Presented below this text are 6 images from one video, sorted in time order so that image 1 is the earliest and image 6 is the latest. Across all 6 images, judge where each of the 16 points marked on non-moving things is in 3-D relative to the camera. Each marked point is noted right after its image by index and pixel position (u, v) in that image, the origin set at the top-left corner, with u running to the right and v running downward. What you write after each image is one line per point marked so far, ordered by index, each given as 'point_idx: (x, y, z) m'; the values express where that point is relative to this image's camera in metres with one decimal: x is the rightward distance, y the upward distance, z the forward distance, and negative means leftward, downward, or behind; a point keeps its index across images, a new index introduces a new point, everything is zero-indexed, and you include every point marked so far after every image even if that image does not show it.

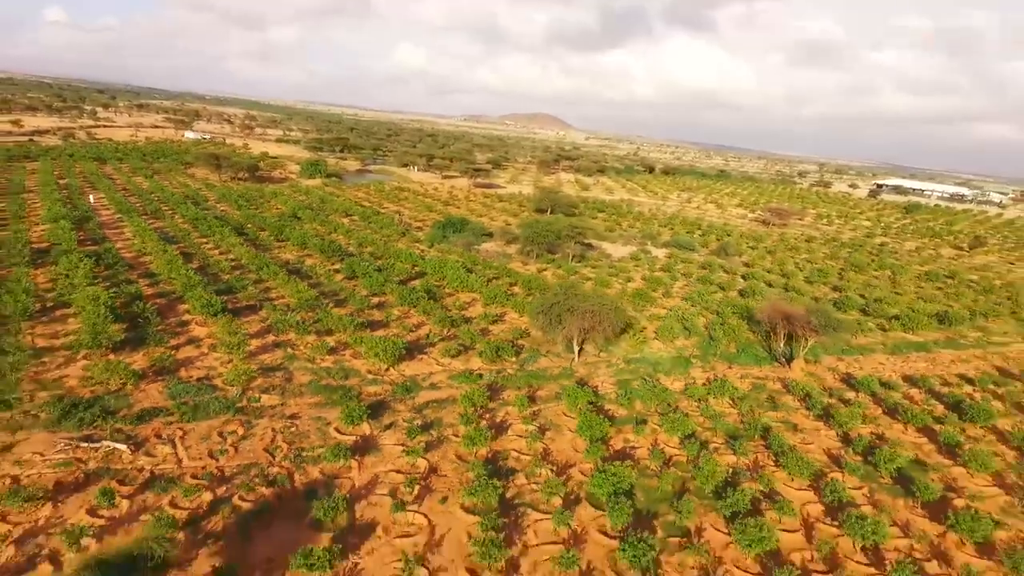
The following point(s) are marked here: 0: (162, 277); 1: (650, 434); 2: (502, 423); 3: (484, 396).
0: (-10.5, +0.3, +18.6) m
1: (+2.7, -2.9, +12.2) m
2: (-0.2, -2.6, +12.2) m
3: (-0.6, -2.2, +13.0) m
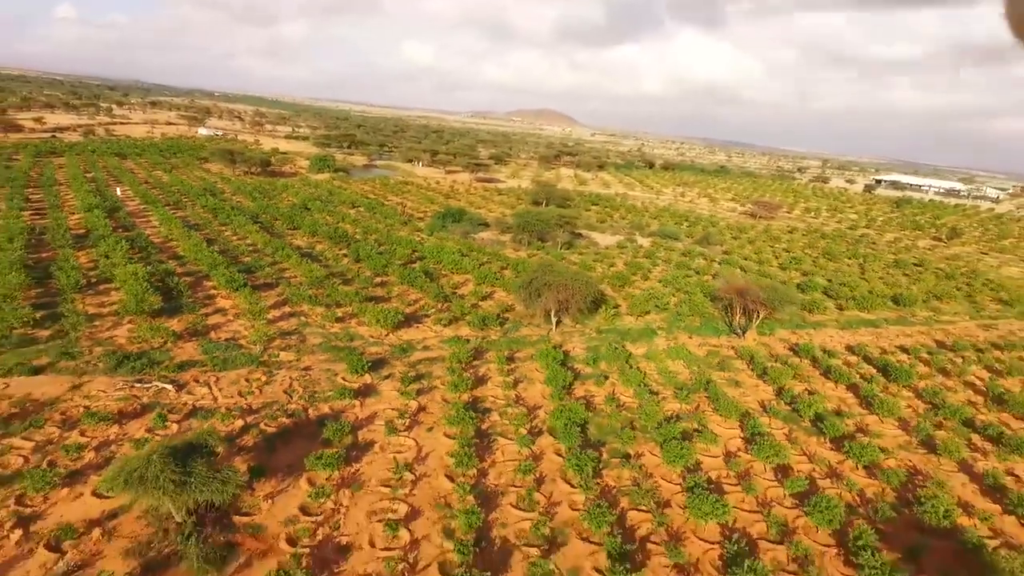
0: (-10.9, +0.9, +20.9) m
1: (+2.2, -2.3, +14.4) m
2: (-0.7, -2.0, +14.4) m
3: (-1.1, -1.6, +15.2) m
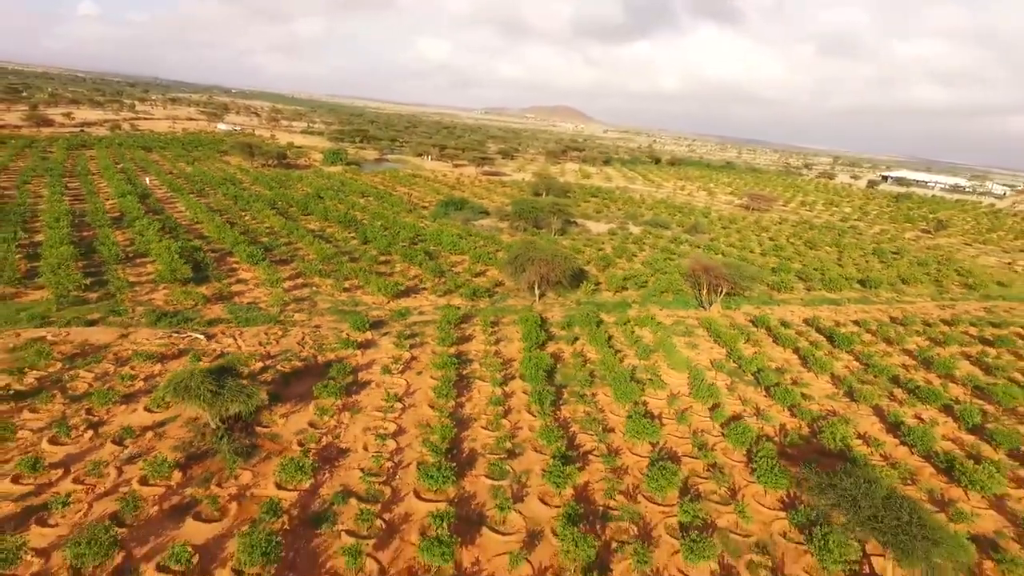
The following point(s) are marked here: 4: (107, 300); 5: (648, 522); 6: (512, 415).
0: (-11.2, +1.8, +23.3) m
1: (+1.7, -1.5, +16.5) m
2: (-1.1, -1.2, +16.6) m
3: (-1.5, -0.8, +17.4) m
4: (-10.9, -0.3, +16.6) m
5: (+2.1, -3.6, +9.6) m
6: (0.0, -2.6, +12.5) m
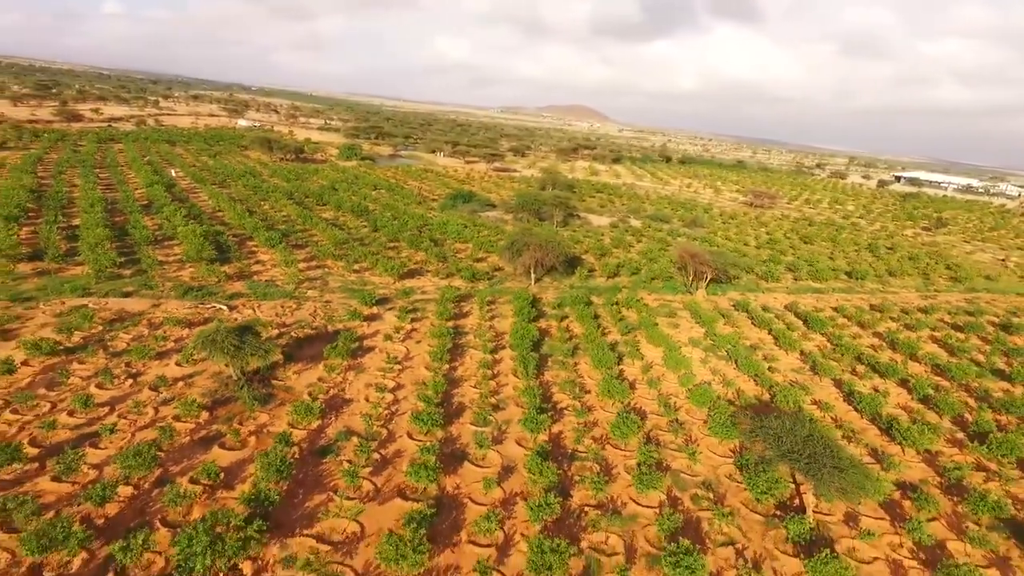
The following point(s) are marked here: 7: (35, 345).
0: (-11.2, +2.5, +25.1) m
1: (+1.5, -1.0, +17.9) m
2: (-1.3, -0.7, +18.1) m
3: (-1.7, -0.3, +18.9) m
4: (-11.0, +0.4, +18.4) m
5: (+1.7, -3.1, +11.0) m
6: (-0.3, -2.0, +14.0) m
7: (-9.7, -1.2, +12.6) m
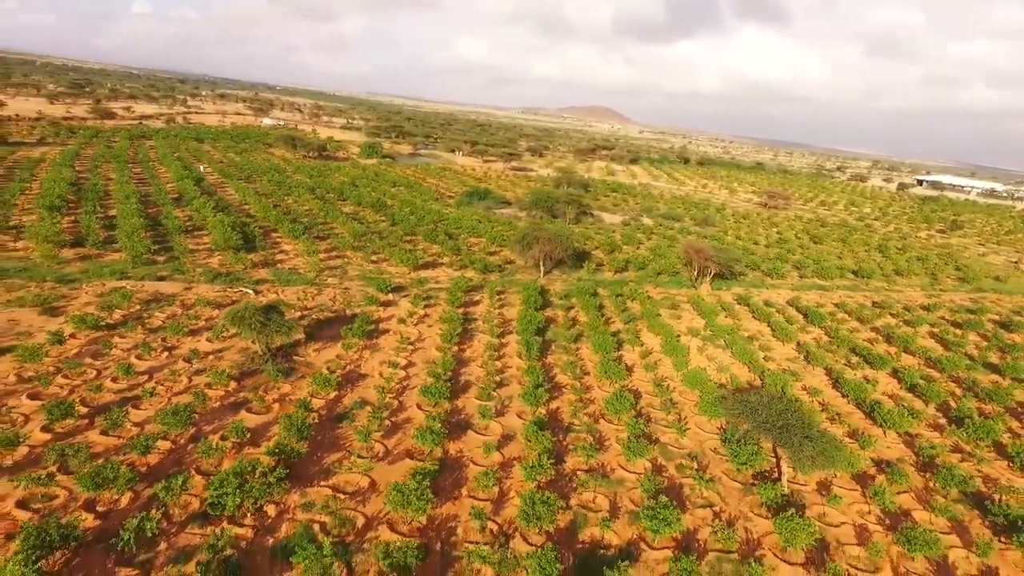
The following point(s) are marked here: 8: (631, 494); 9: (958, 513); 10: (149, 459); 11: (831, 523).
0: (-10.7, +3.0, +26.3) m
1: (+1.8, -0.7, +18.8) m
2: (-1.1, -0.4, +19.0) m
3: (-1.4, +0.1, +19.9) m
4: (-10.7, +0.8, +19.6) m
5: (+1.7, -2.8, +11.9) m
6: (-0.2, -1.7, +14.9) m
7: (-9.6, -0.7, +13.8) m
8: (+1.9, -3.4, +10.2) m
9: (+7.4, -3.7, +10.3) m
10: (-5.7, -2.7, +9.7) m
11: (+5.1, -3.7, +9.9) m
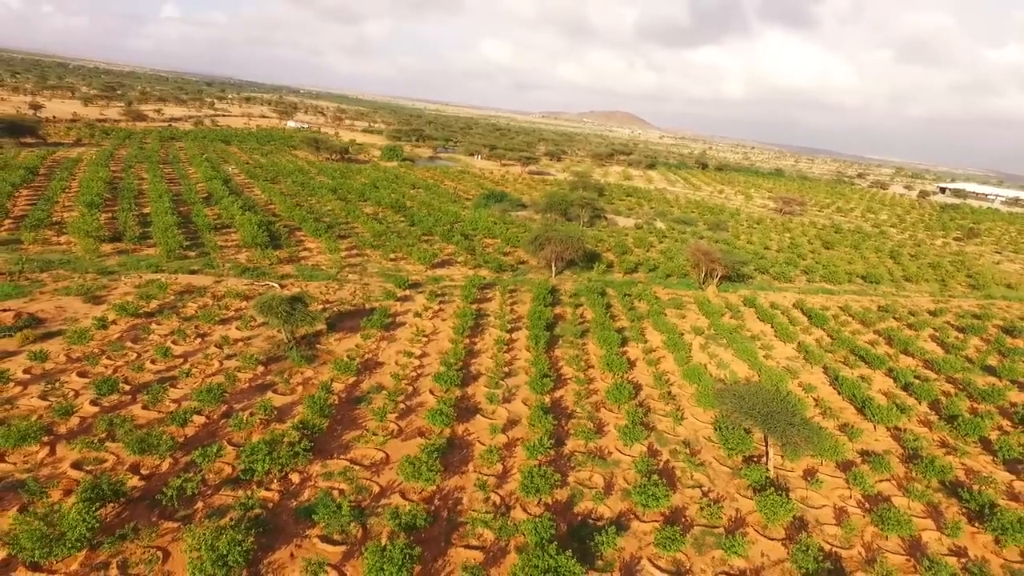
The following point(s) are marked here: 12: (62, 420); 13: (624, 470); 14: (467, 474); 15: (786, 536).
0: (-10.1, +3.1, +27.5) m
1: (+2.1, -0.7, +19.6) m
2: (-0.7, -0.3, +19.9) m
3: (-1.0, +0.1, +20.8) m
4: (-10.4, +1.0, +20.8) m
5: (+1.8, -2.7, +12.7) m
6: (0.0, -1.6, +15.8) m
7: (-9.4, -0.5, +15.0) m
8: (+2.0, -3.3, +11.0) m
9: (+7.5, -3.7, +11.0) m
10: (-5.6, -2.5, +10.7) m
11: (+5.1, -3.7, +10.5) m
12: (-7.6, -2.2, +10.5) m
13: (+2.0, -3.2, +11.0) m
14: (-0.8, -3.1, +10.4) m
15: (+4.3, -3.9, +9.7) m
